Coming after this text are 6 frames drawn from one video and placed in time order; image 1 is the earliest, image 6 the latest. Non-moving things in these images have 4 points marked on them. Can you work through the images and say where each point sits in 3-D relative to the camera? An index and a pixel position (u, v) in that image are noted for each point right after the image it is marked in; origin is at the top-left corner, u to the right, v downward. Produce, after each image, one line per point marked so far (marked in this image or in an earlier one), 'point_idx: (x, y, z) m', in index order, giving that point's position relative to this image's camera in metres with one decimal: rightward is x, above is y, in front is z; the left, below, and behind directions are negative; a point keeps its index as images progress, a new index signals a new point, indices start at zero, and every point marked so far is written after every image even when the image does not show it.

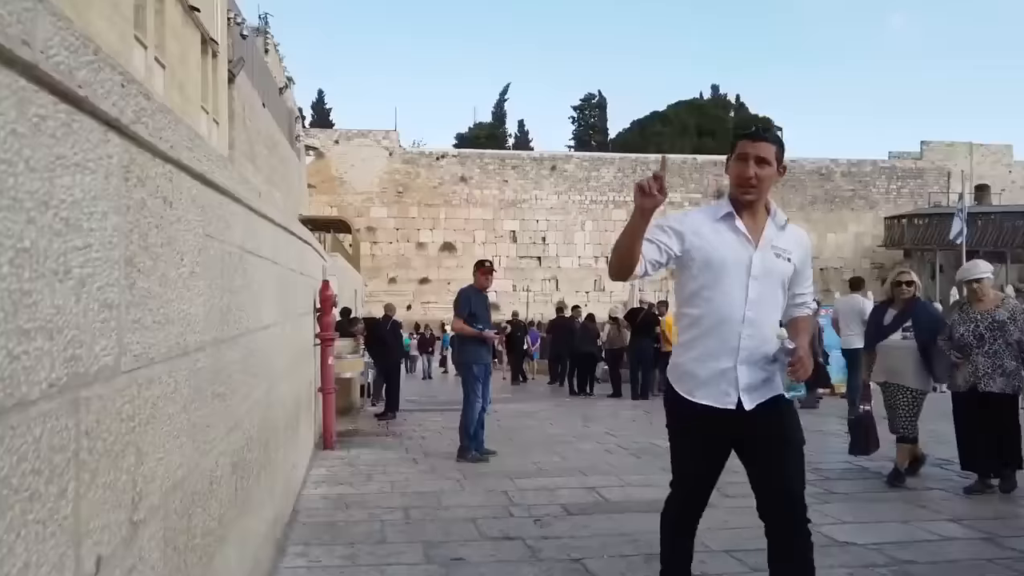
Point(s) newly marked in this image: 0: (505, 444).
0: (-0.1, -1.4, +8.0) m
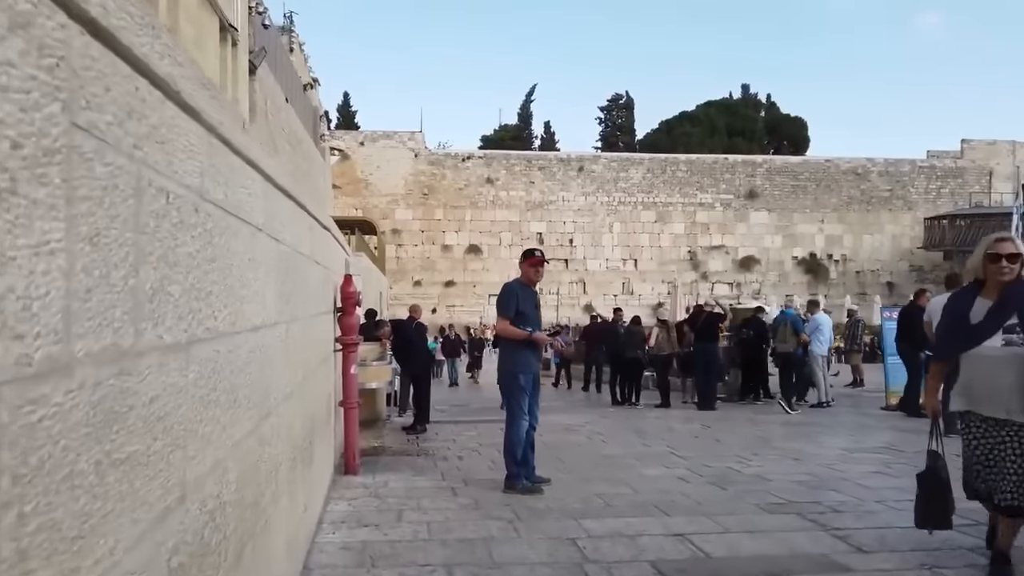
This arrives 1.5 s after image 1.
0: (+0.4, -1.4, +6.8) m
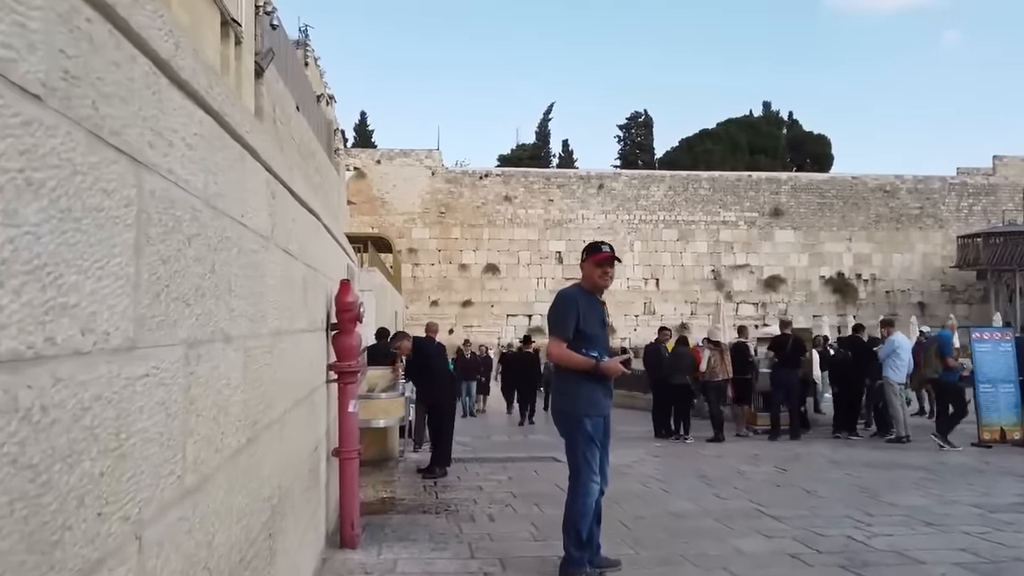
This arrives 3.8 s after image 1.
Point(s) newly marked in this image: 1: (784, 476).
0: (+0.7, -1.5, +5.1) m
1: (+2.5, -1.7, +8.1) m
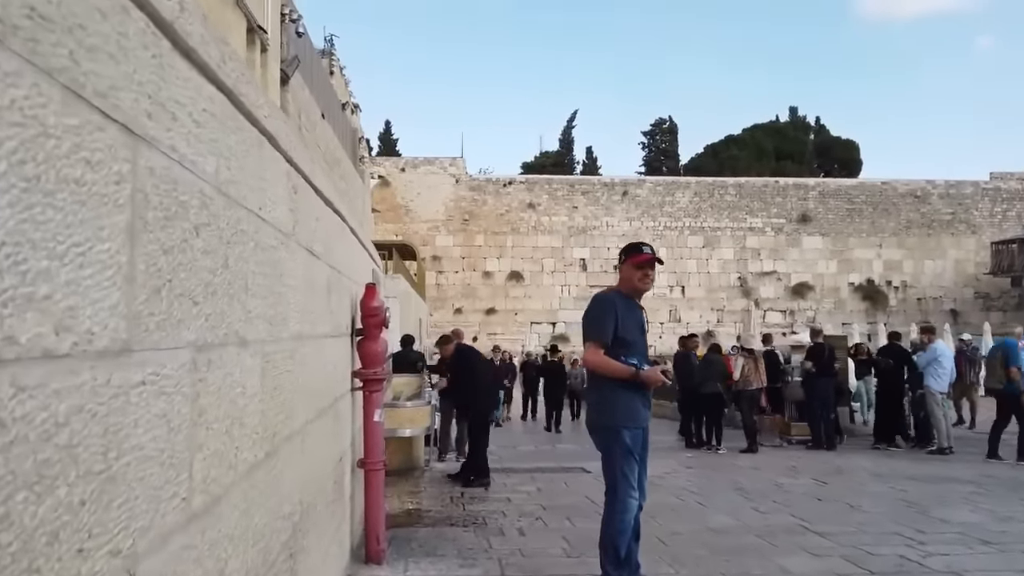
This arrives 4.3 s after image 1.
0: (+0.8, -1.5, +4.8) m
1: (+2.8, -1.8, +7.8) m
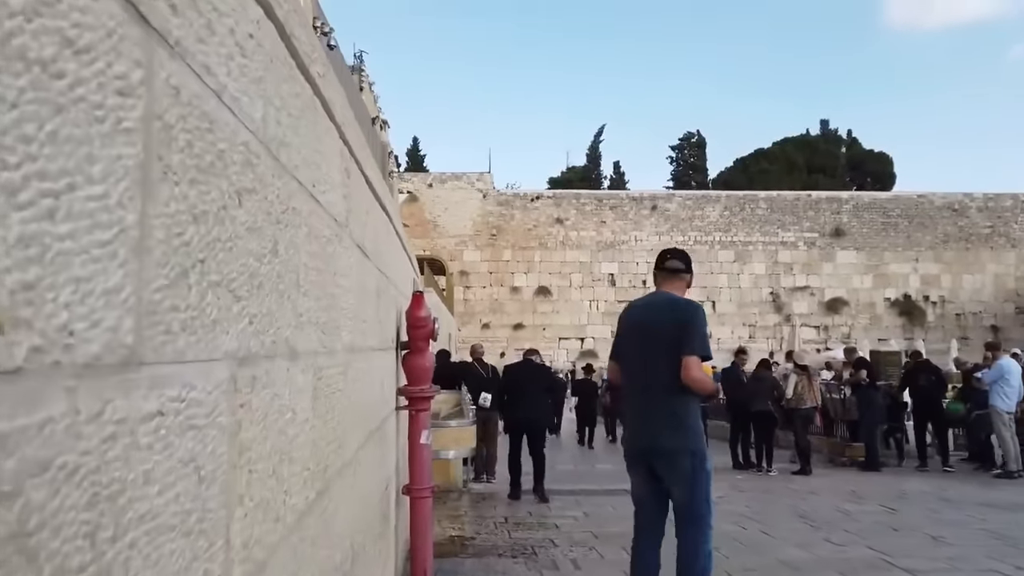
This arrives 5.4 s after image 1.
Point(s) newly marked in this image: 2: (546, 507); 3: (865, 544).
0: (+1.1, -1.5, +4.3) m
1: (+3.1, -1.9, +7.2) m
2: (+0.1, -1.9, +7.3) m
3: (+2.4, -1.7, +6.0) m
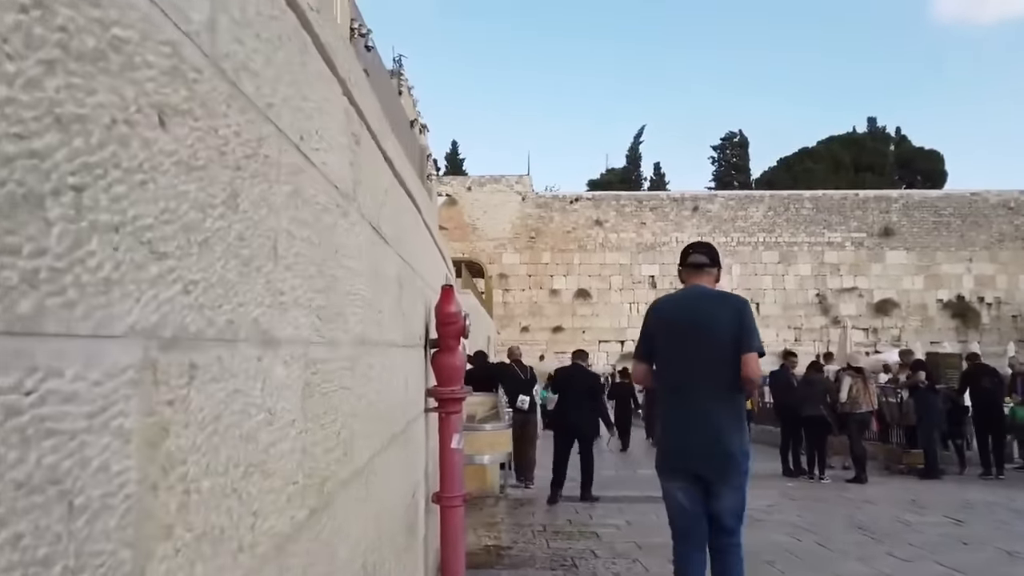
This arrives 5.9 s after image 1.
0: (+1.3, -1.5, +3.9) m
1: (+3.4, -1.8, +6.7) m
2: (+0.4, -1.8, +6.9) m
3: (+2.7, -1.7, +5.6) m
